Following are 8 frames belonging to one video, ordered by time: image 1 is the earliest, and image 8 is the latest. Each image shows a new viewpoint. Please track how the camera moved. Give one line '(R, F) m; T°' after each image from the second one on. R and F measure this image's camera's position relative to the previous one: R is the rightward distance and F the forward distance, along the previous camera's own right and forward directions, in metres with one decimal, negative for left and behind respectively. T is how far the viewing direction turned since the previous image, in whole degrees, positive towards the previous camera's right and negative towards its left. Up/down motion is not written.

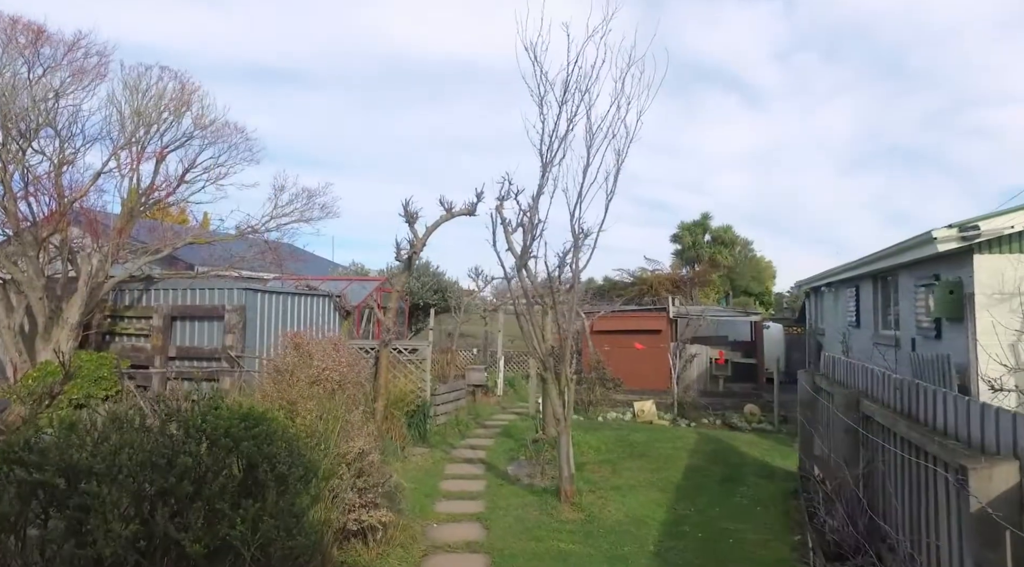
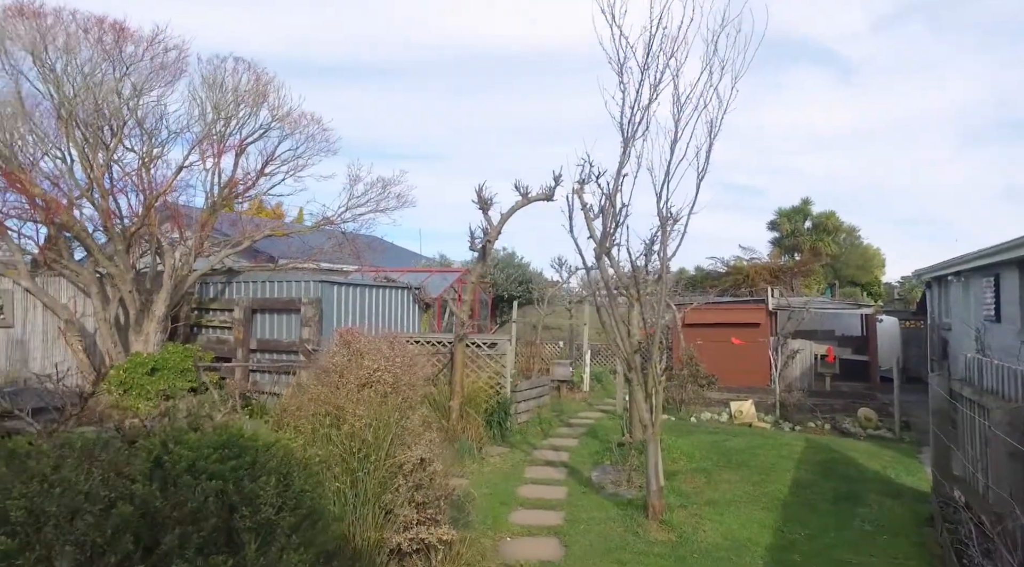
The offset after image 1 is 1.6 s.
(+0.1, +0.5) m; -7°
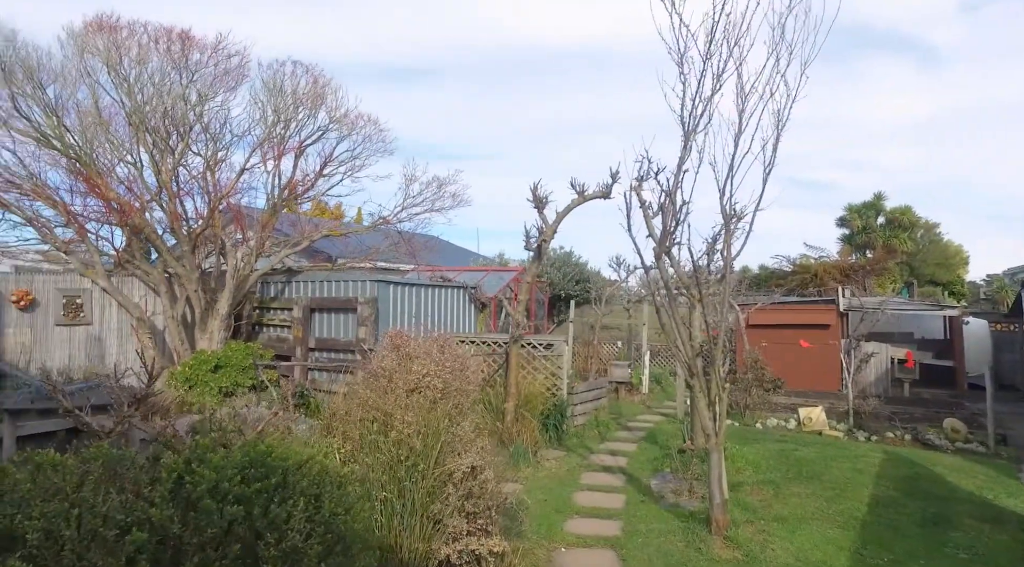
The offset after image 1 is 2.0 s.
(0.0, +0.2) m; -5°
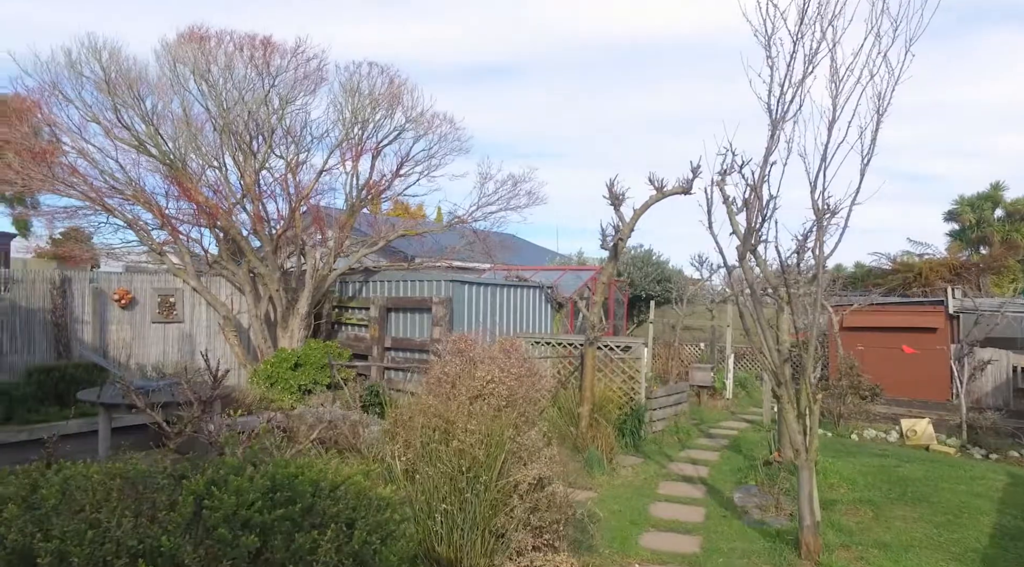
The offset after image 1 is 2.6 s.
(+0.1, +0.2) m; -7°
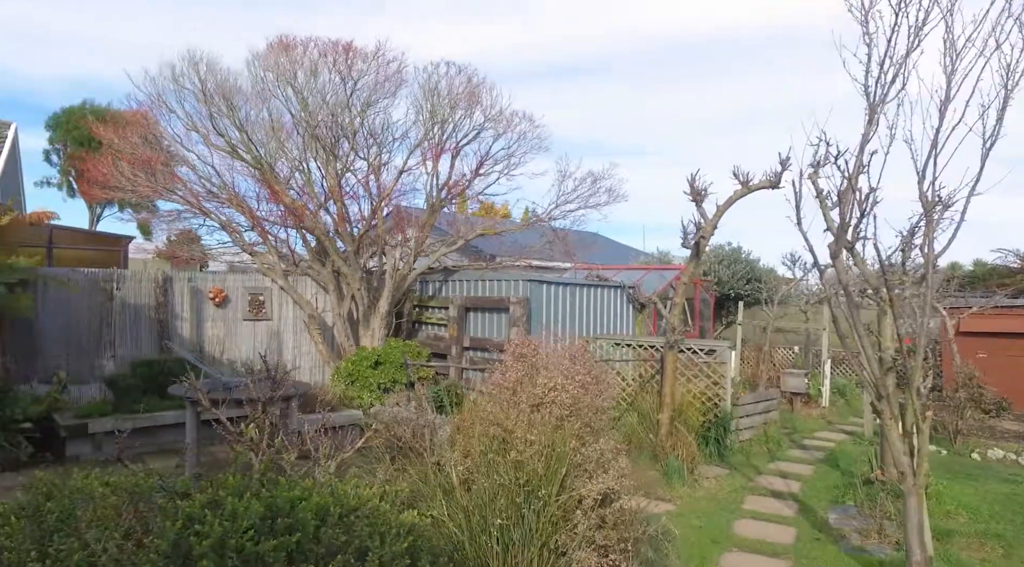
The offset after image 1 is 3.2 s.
(+0.1, +0.2) m; -7°
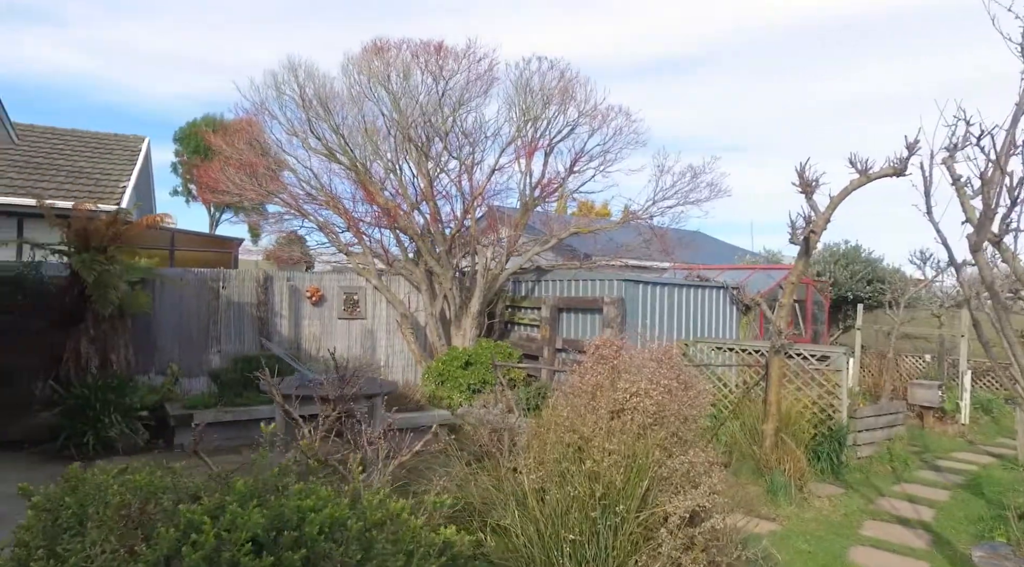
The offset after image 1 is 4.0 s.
(+0.1, +0.3) m; -8°
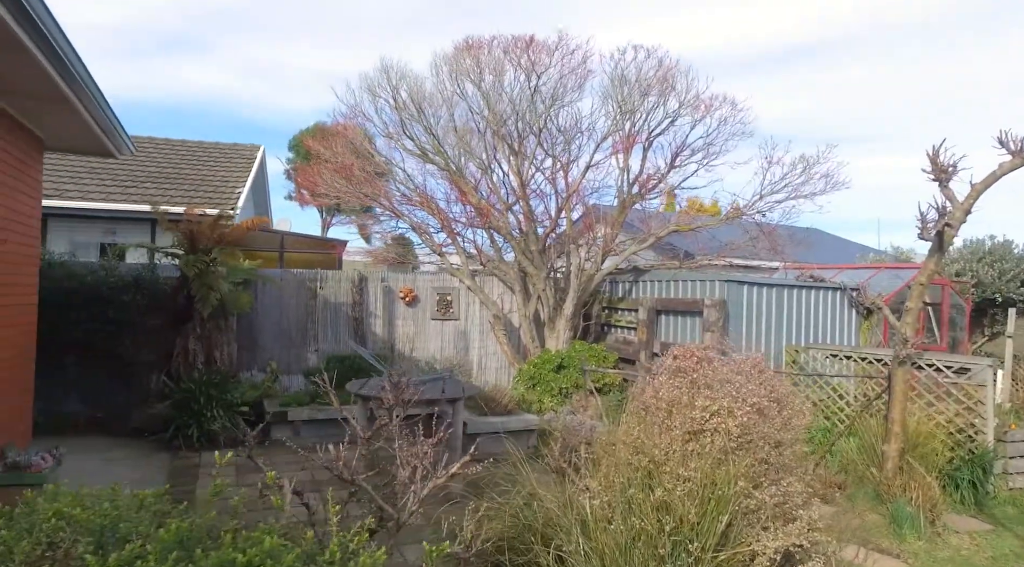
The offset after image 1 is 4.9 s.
(+0.2, +0.3) m; -9°
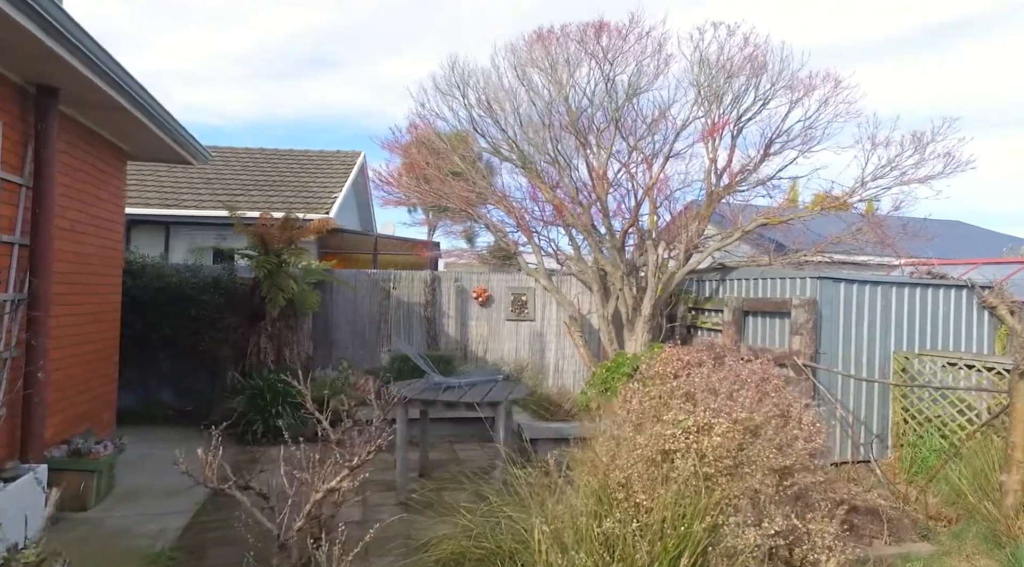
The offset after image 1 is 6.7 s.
(+0.6, +0.4) m; -10°
